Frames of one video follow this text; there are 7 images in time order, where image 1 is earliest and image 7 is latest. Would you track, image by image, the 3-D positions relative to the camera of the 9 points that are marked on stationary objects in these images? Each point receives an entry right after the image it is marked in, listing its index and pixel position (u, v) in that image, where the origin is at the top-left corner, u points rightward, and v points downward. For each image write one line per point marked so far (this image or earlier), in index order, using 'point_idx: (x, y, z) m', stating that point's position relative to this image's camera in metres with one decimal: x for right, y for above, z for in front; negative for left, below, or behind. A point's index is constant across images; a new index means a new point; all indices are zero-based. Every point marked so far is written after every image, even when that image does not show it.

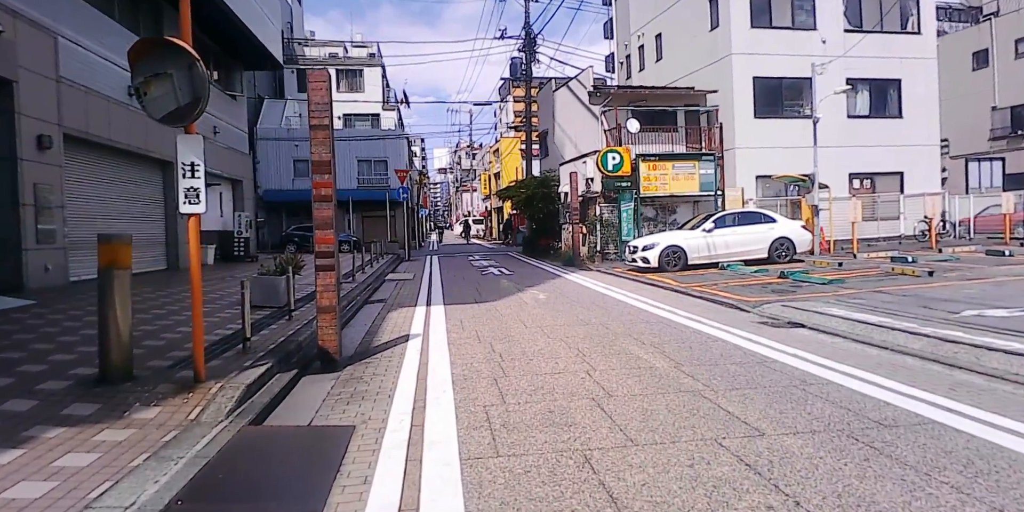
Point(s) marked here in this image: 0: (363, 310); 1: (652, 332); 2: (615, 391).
0: (-3.4, -1.3, +11.6) m
1: (+2.4, -1.3, +8.6) m
2: (+1.2, -1.5, +5.6) m
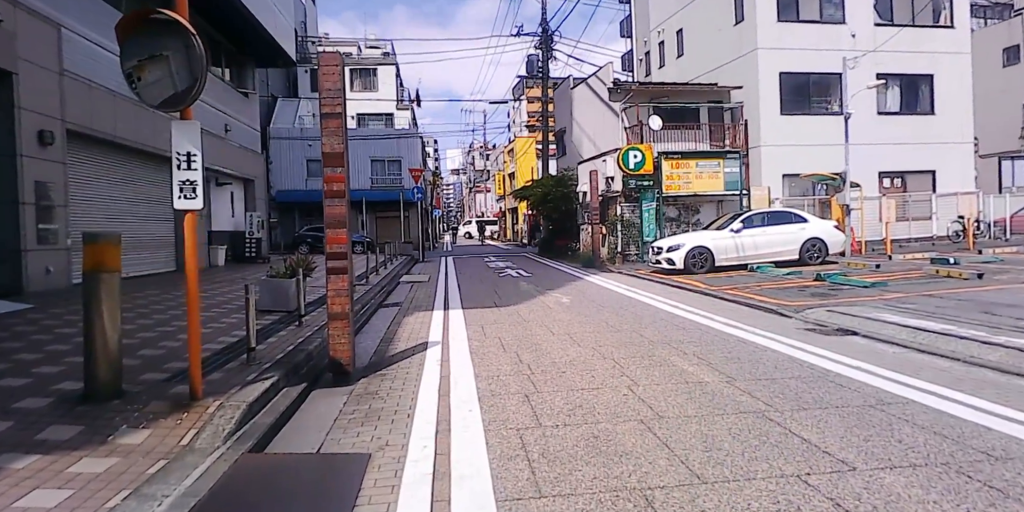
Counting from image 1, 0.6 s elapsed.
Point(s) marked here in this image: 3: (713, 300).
0: (-2.9, -1.3, +11.0) m
1: (+2.8, -1.3, +7.8) m
2: (+1.5, -1.5, +4.9) m
3: (+4.8, -1.1, +12.0) m
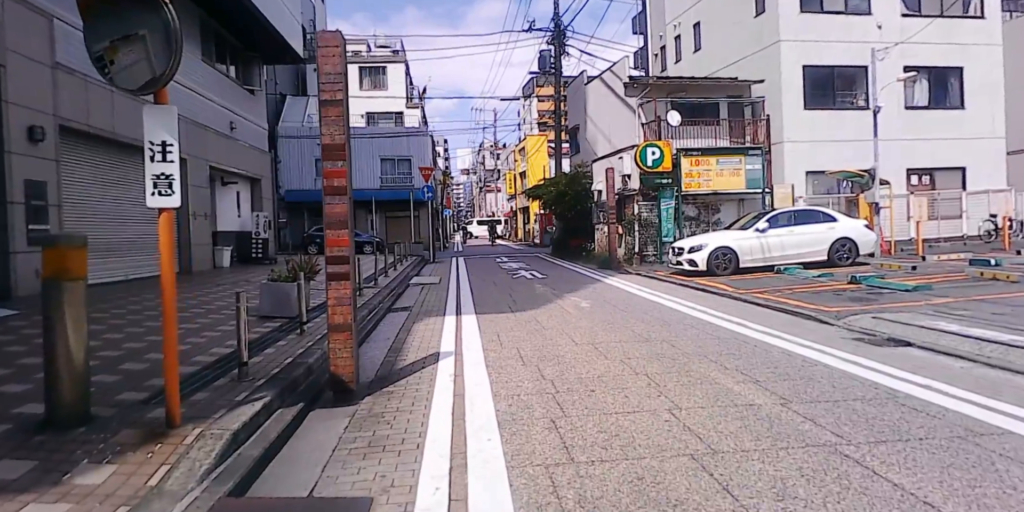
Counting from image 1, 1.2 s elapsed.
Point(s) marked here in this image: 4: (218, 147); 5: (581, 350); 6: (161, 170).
0: (-2.6, -1.3, +10.4) m
1: (+3.1, -1.4, +7.1) m
2: (+1.7, -1.6, +4.2) m
3: (+5.2, -1.1, +11.2) m
4: (-11.1, +4.1, +19.0) m
5: (+1.0, -1.4, +7.4) m
6: (-2.9, +0.7, +4.1) m
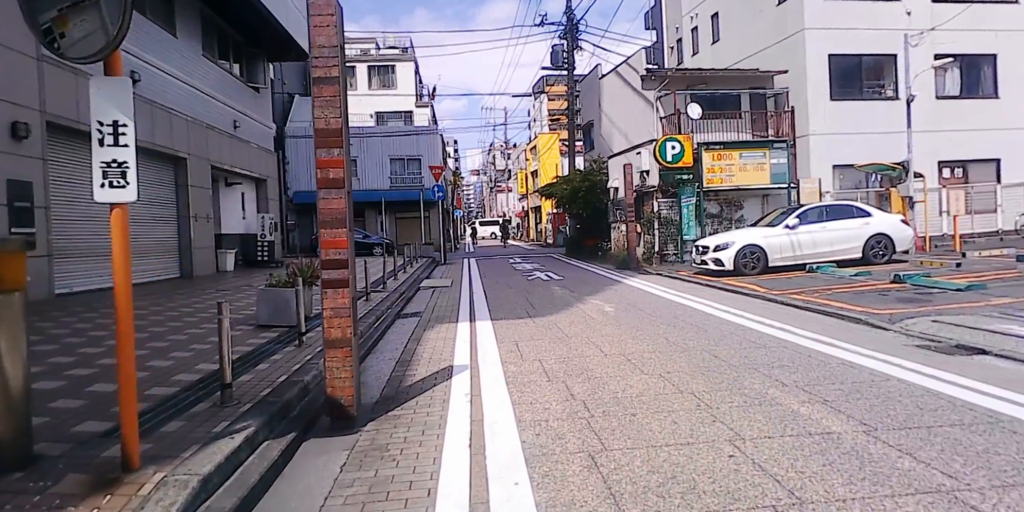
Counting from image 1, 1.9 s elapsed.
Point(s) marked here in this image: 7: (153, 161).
0: (-2.3, -1.4, +9.6) m
1: (+3.3, -1.4, +6.2) m
2: (+1.9, -1.6, +3.4) m
3: (+5.5, -1.1, +10.3) m
4: (-10.6, +4.0, +18.4) m
5: (+1.3, -1.4, +6.5) m
6: (-2.7, +0.7, +3.4) m
7: (-10.8, +2.8, +15.0) m
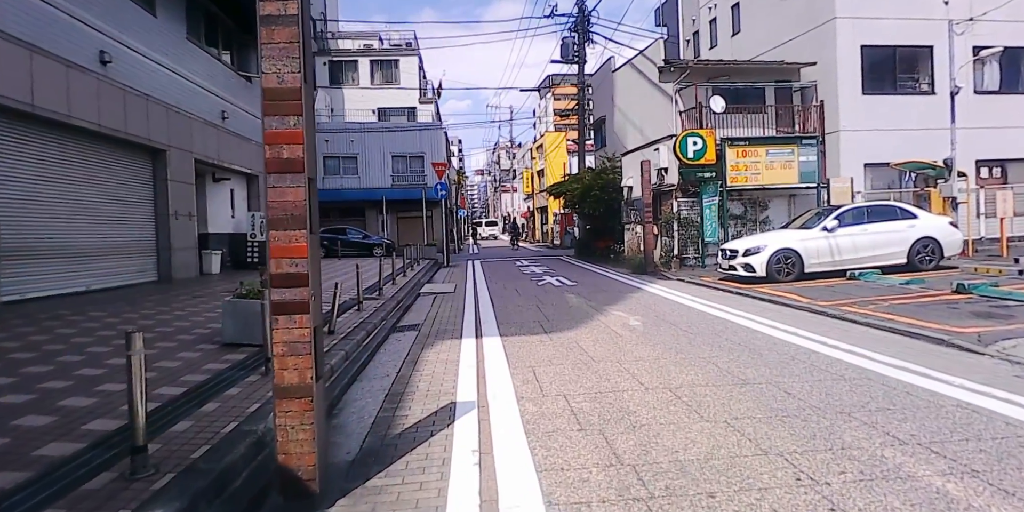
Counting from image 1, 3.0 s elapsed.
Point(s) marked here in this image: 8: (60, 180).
0: (-2.0, -1.5, +8.2) m
1: (+3.5, -1.5, +4.8) m
2: (+2.1, -1.7, +1.9) m
3: (+5.7, -1.2, +8.9) m
4: (-10.3, +3.9, +17.1) m
5: (+1.5, -1.5, +5.1) m
6: (-2.5, +0.6, +2.0) m
7: (-10.5, +2.8, +13.7) m
8: (-10.3, +1.7, +11.5) m
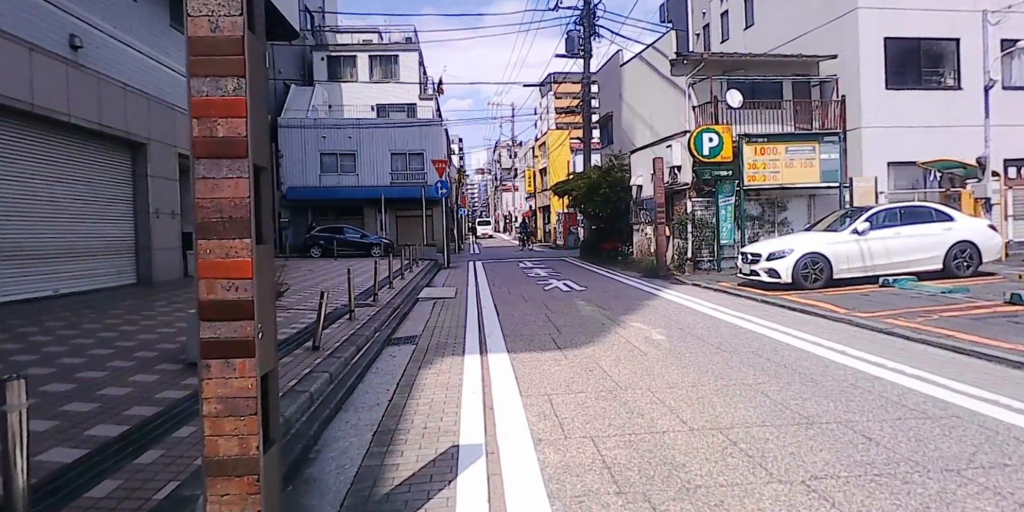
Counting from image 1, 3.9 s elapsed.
0: (-1.9, -1.5, +7.2) m
1: (+3.7, -1.6, +3.8) m
2: (+2.2, -1.8, +0.9) m
3: (+5.9, -1.3, +7.8) m
4: (-10.1, +3.9, +16.0) m
5: (+1.6, -1.6, +4.1) m
6: (-2.3, +0.5, +1.0) m
7: (-10.3, +2.8, +12.7) m
8: (-10.2, +1.7, +10.5) m
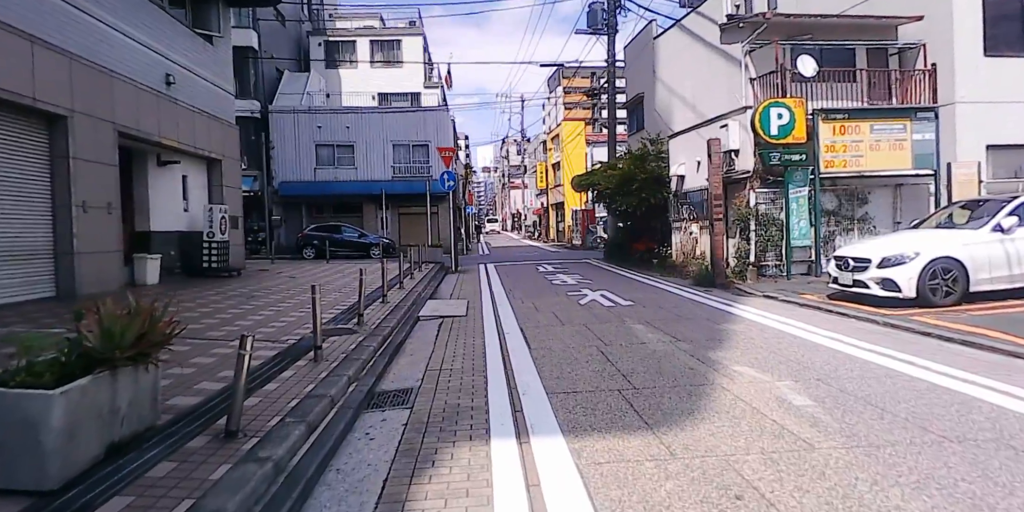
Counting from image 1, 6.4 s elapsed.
0: (-1.4, -1.7, +4.1) m
1: (+4.1, -1.7, +0.6) m
2: (+2.7, -1.9, -2.2) m
3: (+6.4, -1.4, +4.6) m
4: (-9.5, +3.8, +13.0) m
5: (+2.1, -1.7, +1.0) m
6: (-1.9, +0.4, -2.1) m
7: (-9.7, +2.7, +9.7) m
8: (-9.6, +1.6, +7.5) m
